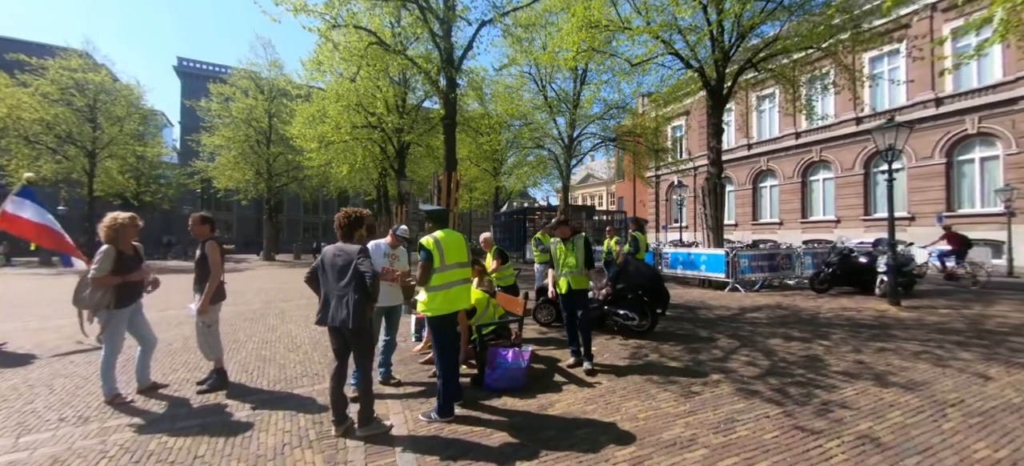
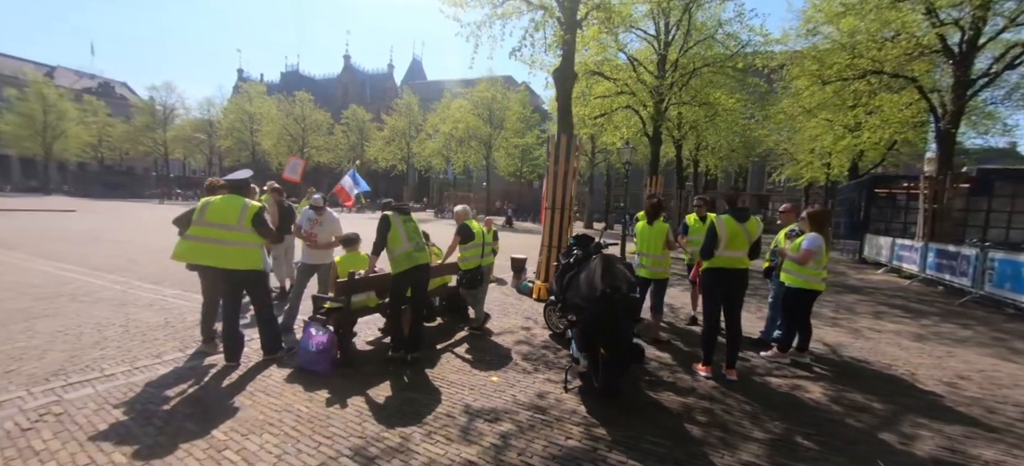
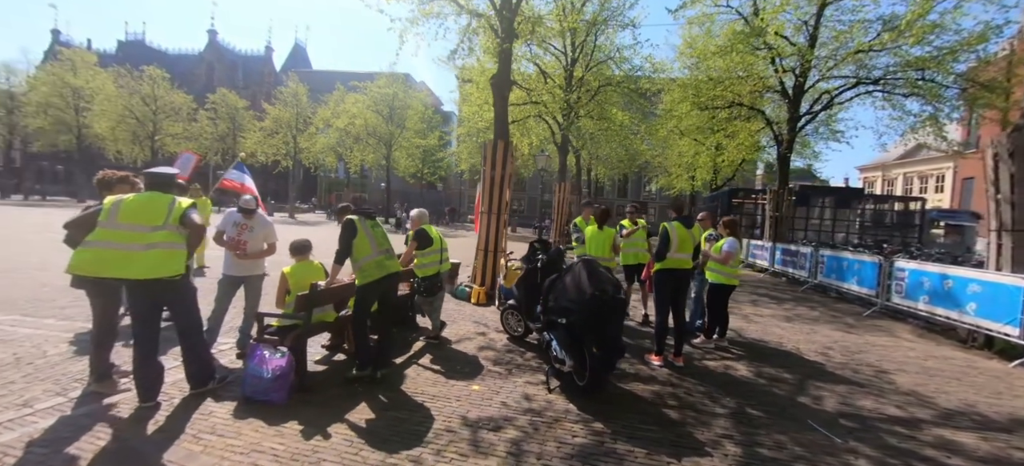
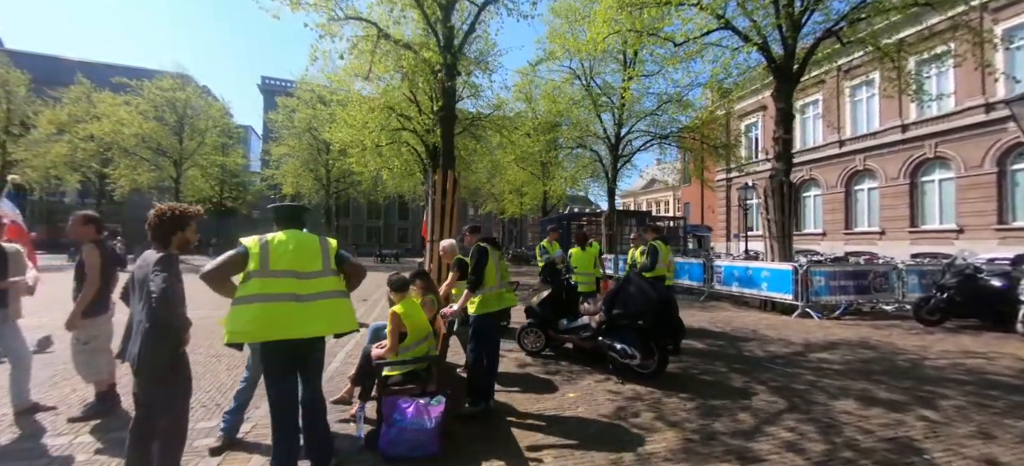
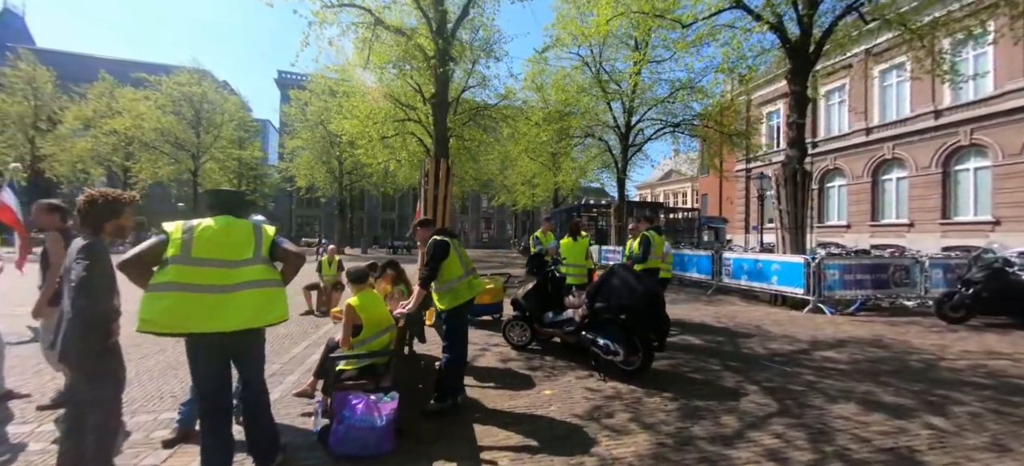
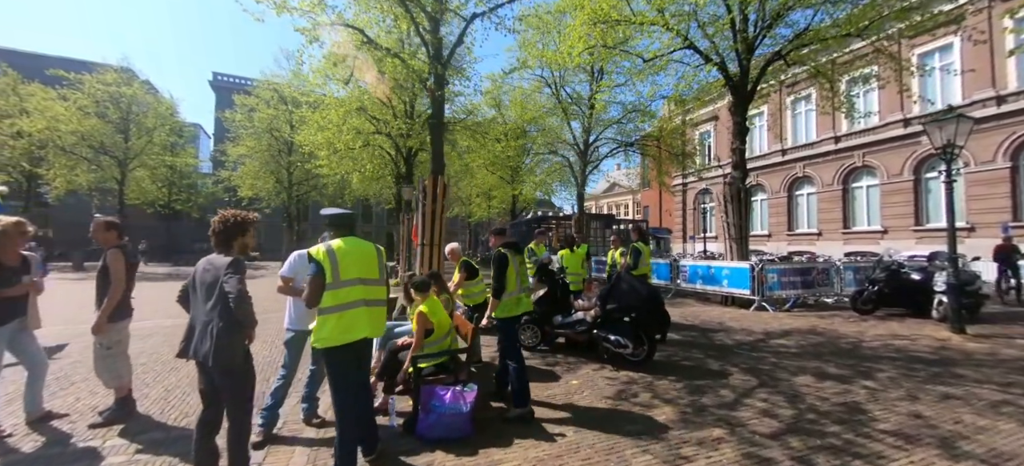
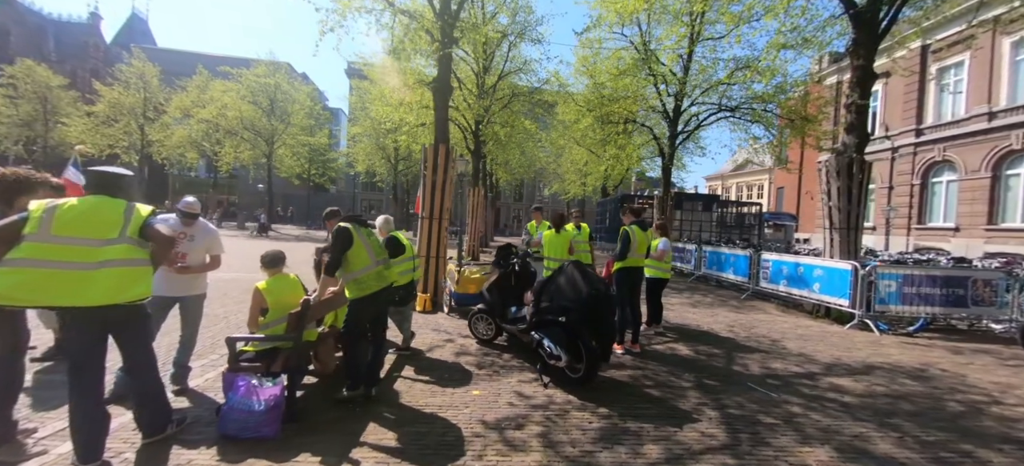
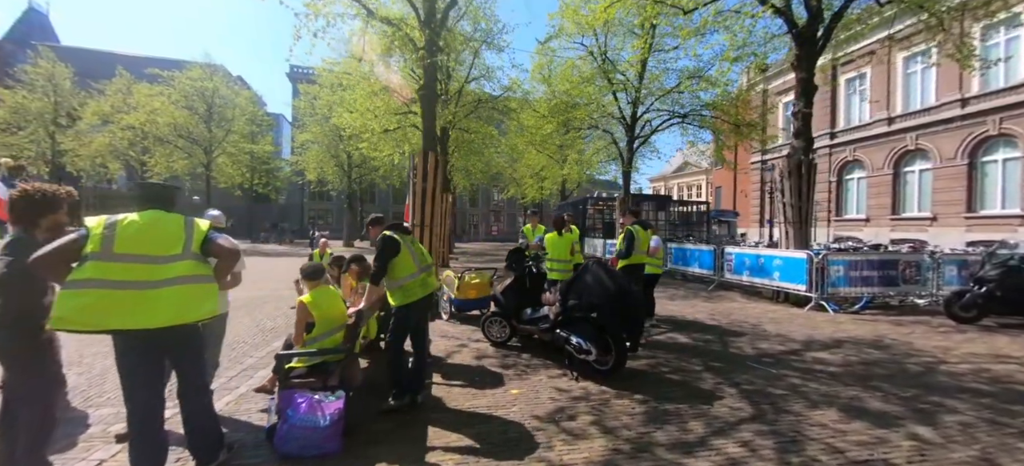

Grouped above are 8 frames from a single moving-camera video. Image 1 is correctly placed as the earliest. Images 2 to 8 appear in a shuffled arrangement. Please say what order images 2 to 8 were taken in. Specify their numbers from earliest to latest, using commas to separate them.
6, 4, 5, 8, 7, 3, 2
